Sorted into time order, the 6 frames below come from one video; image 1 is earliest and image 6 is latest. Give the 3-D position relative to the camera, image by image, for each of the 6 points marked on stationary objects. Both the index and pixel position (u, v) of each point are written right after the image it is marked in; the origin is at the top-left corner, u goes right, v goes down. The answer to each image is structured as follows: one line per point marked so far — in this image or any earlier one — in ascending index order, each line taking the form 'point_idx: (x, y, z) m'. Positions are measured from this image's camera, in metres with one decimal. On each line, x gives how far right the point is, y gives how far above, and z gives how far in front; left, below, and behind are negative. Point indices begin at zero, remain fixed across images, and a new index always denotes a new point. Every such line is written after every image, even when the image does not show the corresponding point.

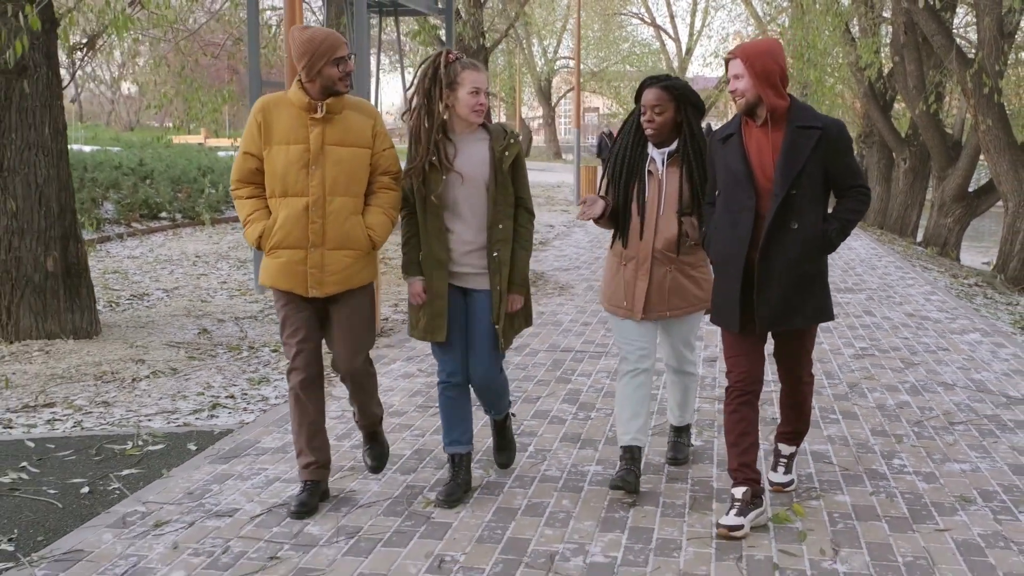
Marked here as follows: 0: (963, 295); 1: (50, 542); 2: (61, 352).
0: (+4.7, -0.1, +9.8) m
1: (-1.7, -0.9, +3.5) m
2: (-3.0, -0.4, +6.2) m
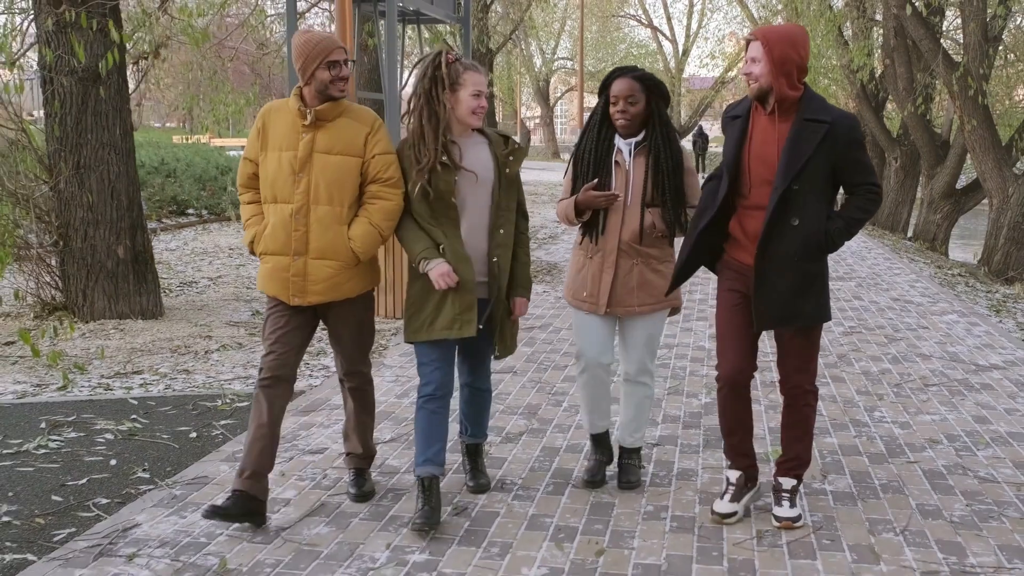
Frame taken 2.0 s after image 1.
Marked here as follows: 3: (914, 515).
0: (+4.8, +0.1, +10.5) m
1: (-1.5, -0.8, +4.2) m
2: (-2.8, -0.3, +6.9) m
3: (+1.6, -0.9, +3.7) m
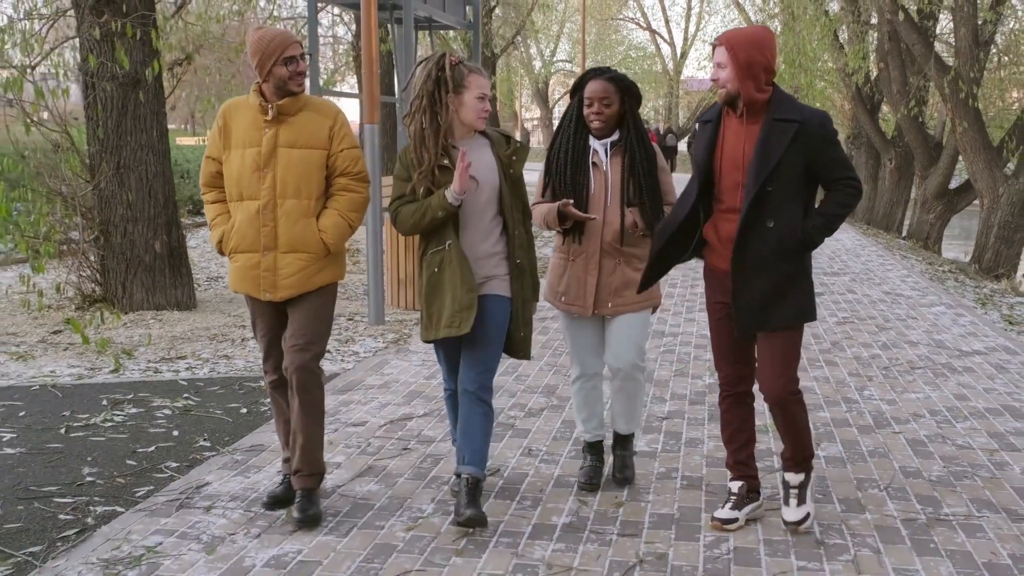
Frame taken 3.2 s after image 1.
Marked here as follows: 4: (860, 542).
0: (+4.9, +0.1, +11.0) m
1: (-1.4, -0.8, +4.7) m
2: (-2.7, -0.2, +7.4) m
3: (+1.7, -0.8, +4.2) m
4: (+1.3, -0.9, +3.5) m
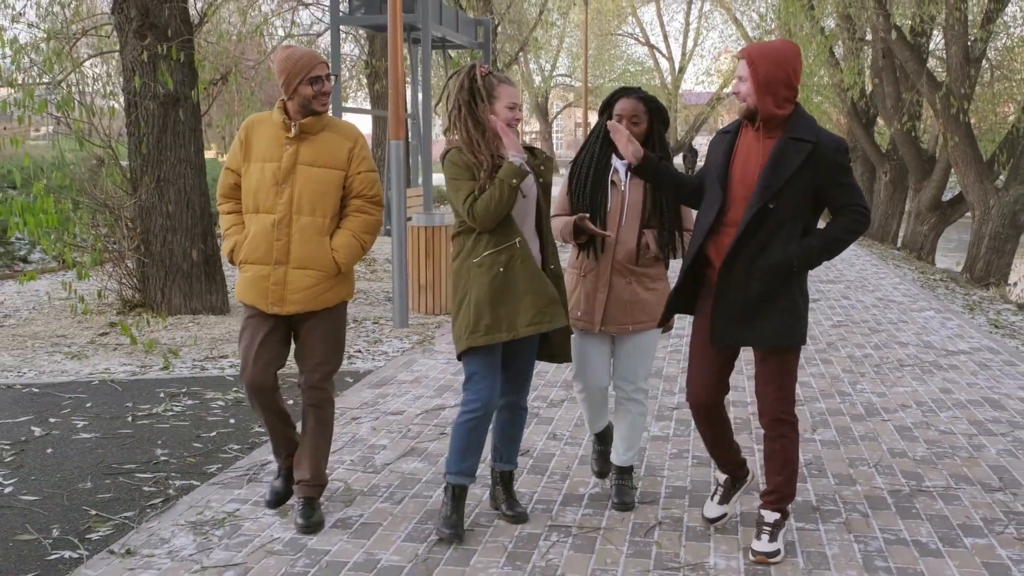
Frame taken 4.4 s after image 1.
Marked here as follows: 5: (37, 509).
0: (+5.1, 0.0, +11.5) m
1: (-1.2, -0.8, +5.1) m
2: (-2.5, -0.3, +7.9) m
3: (+1.8, -0.8, +4.7) m
4: (+1.4, -0.9, +4.0) m
5: (-2.0, -0.9, +3.9) m
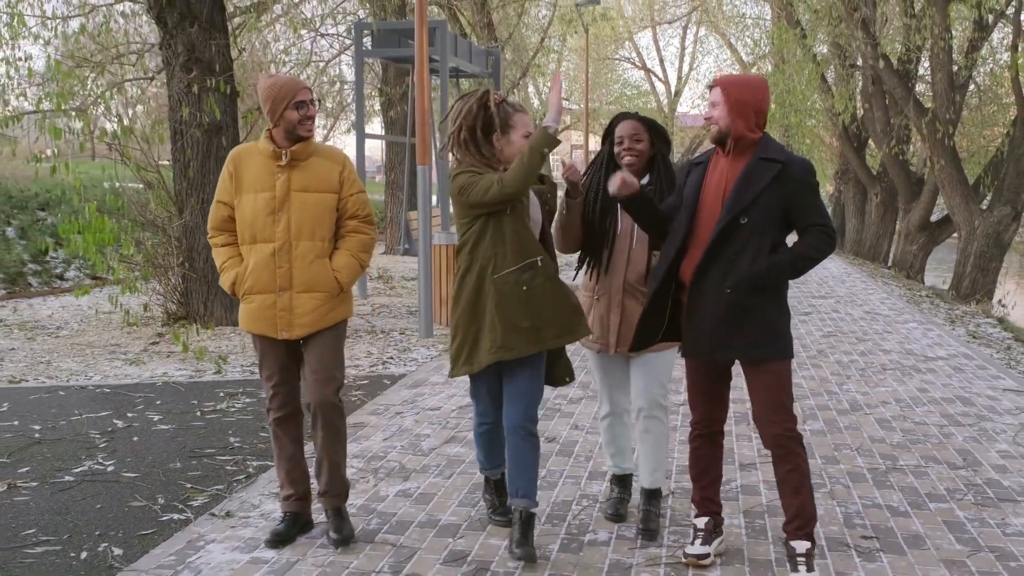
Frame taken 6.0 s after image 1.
0: (+5.2, -0.2, +12.2) m
1: (-1.1, -0.8, +5.8) m
2: (-2.4, -0.4, +8.6) m
3: (+2.0, -0.9, +5.3) m
4: (+1.6, -1.0, +4.7) m
5: (-1.8, -1.0, +4.6) m
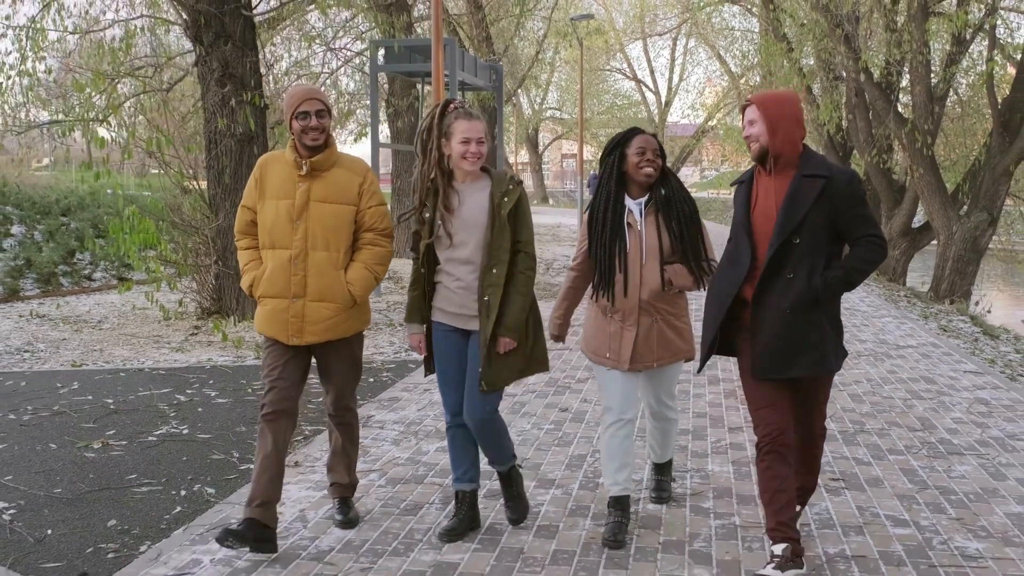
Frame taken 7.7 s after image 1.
0: (+5.3, -0.2, +13.0) m
1: (-1.0, -0.8, +6.6) m
2: (-2.3, -0.4, +9.3) m
3: (+2.1, -0.8, +6.1) m
4: (+1.7, -0.9, +5.4) m
5: (-1.7, -0.9, +5.3) m
